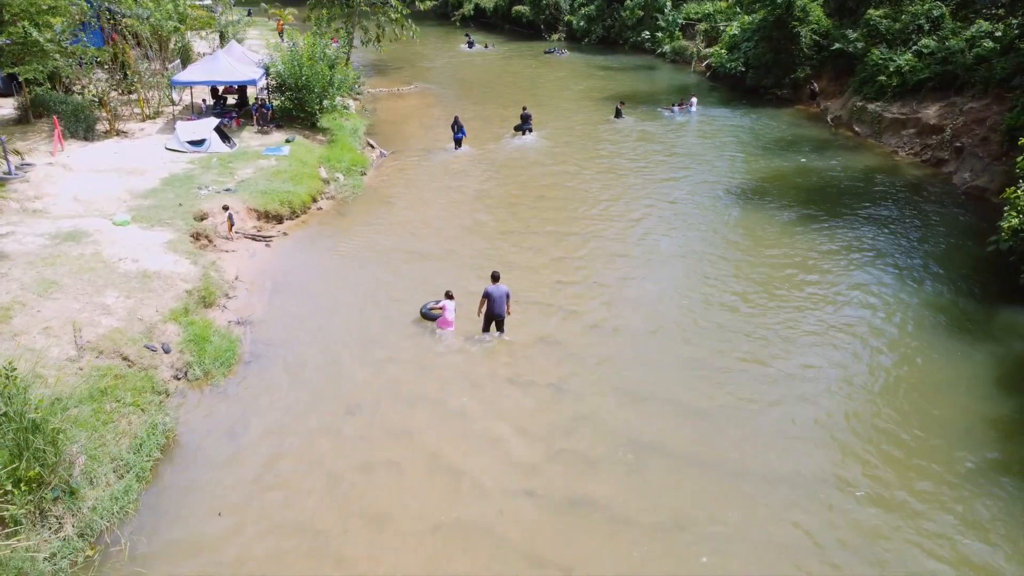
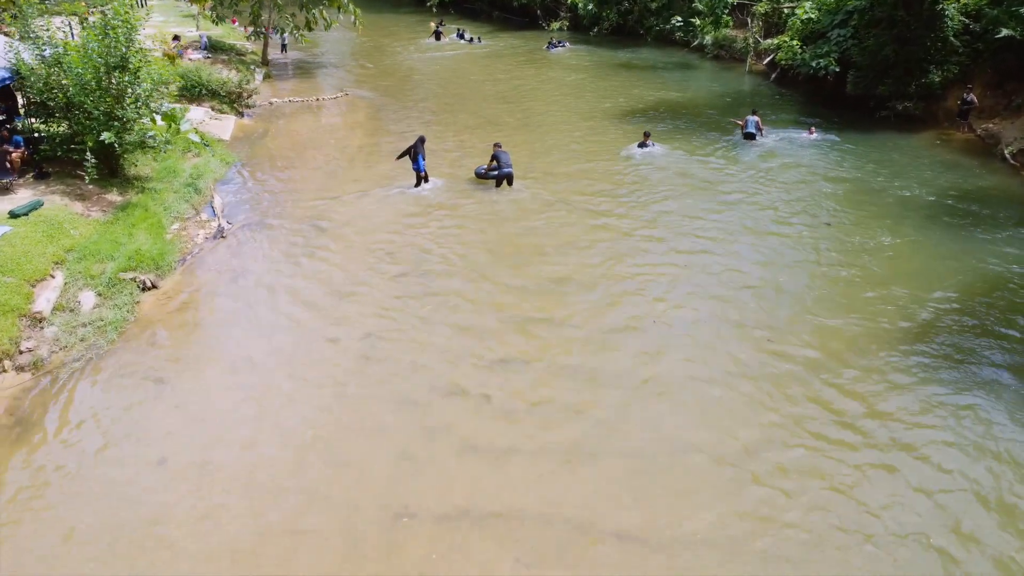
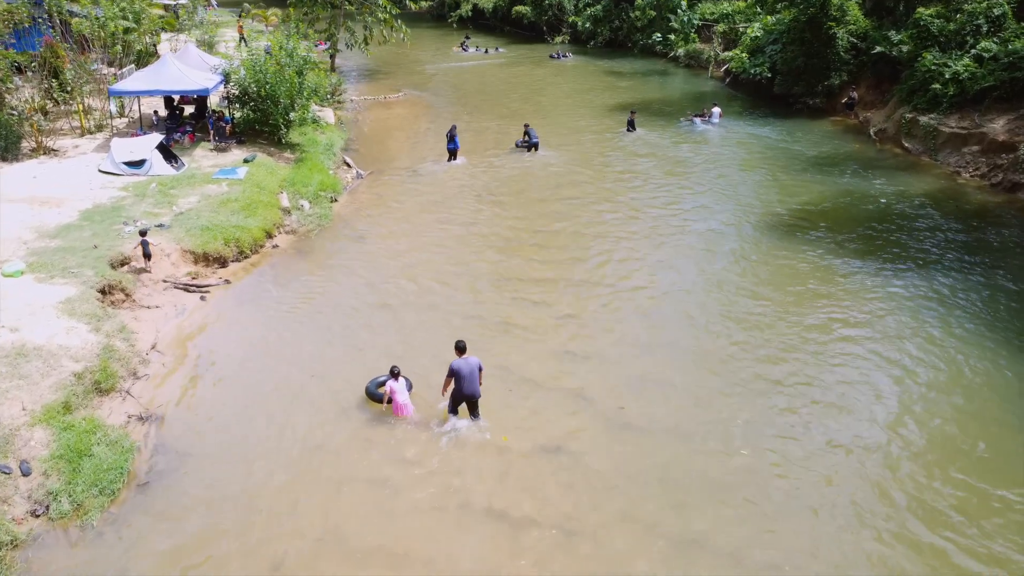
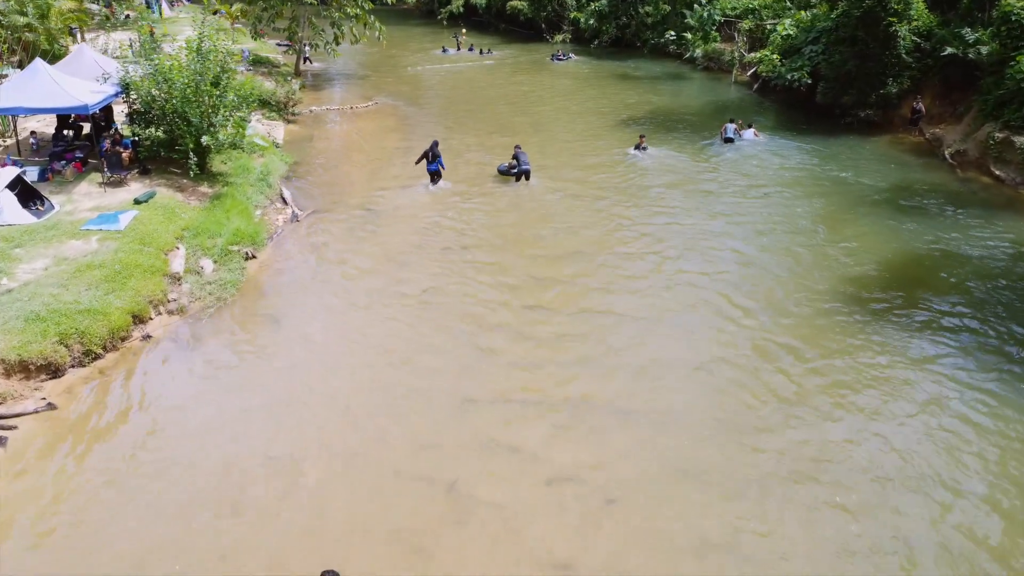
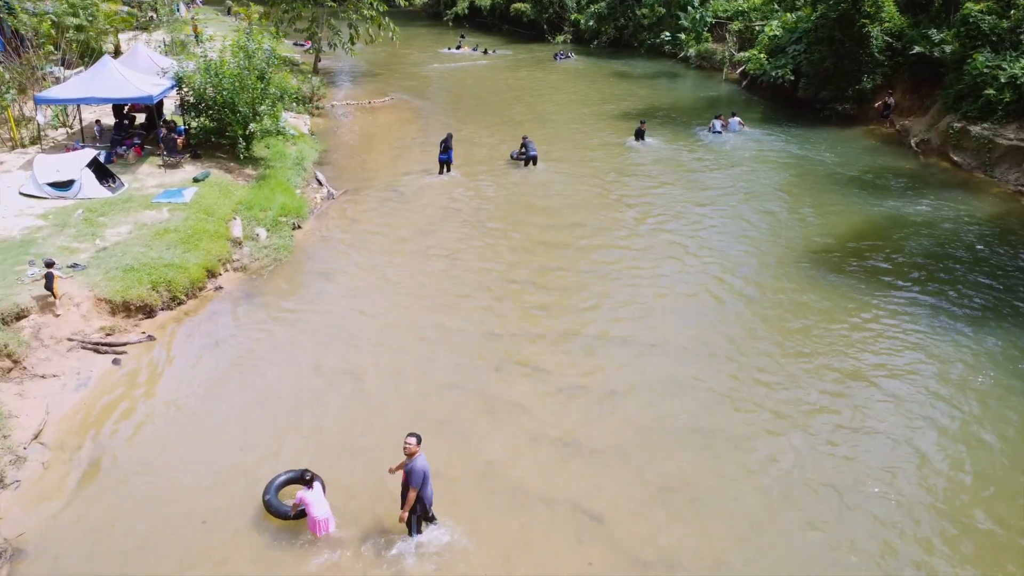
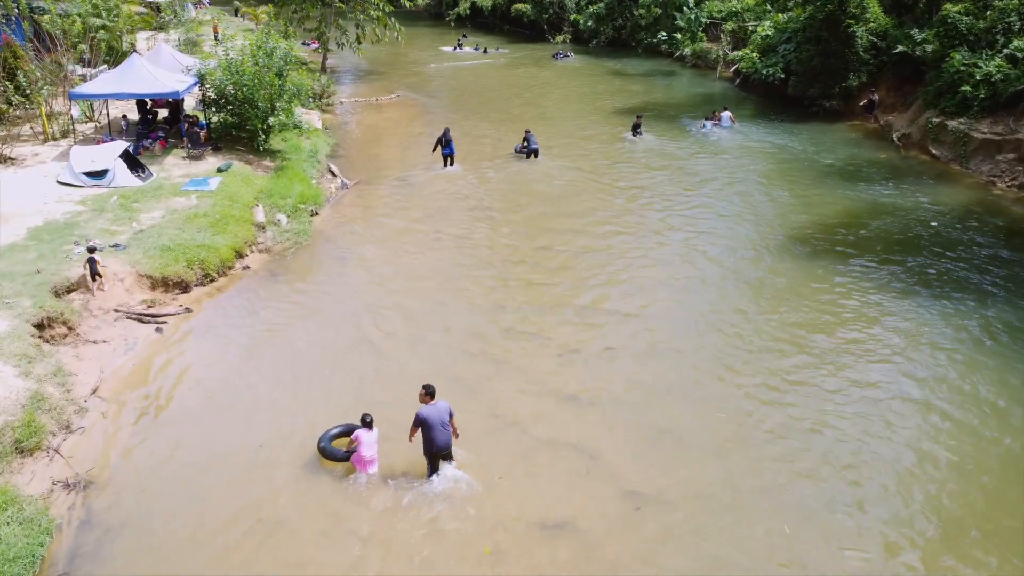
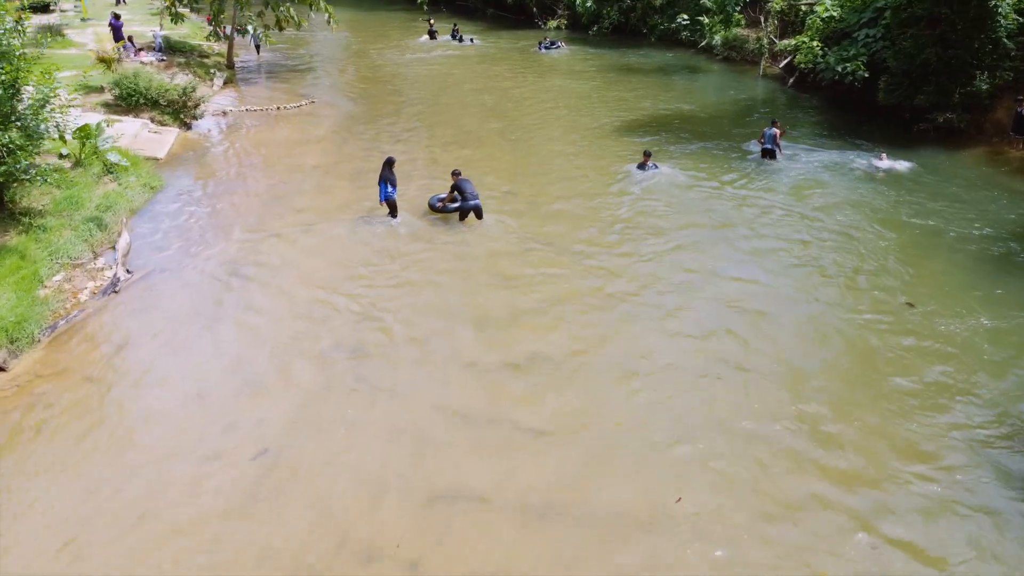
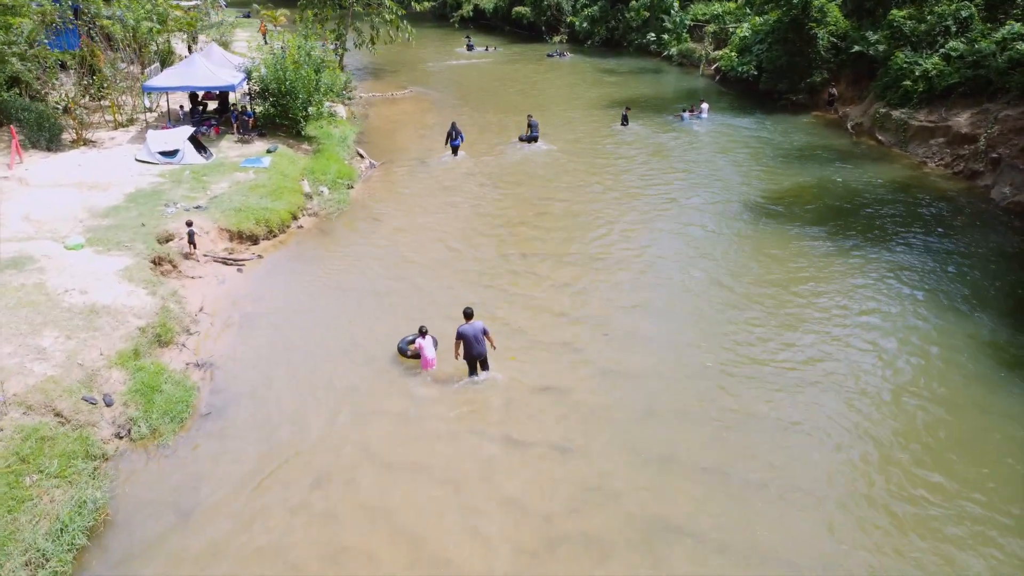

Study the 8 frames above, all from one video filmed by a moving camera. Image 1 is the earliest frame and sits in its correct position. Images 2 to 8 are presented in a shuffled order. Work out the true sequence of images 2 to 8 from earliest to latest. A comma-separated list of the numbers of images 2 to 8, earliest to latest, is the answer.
8, 3, 6, 5, 4, 2, 7
